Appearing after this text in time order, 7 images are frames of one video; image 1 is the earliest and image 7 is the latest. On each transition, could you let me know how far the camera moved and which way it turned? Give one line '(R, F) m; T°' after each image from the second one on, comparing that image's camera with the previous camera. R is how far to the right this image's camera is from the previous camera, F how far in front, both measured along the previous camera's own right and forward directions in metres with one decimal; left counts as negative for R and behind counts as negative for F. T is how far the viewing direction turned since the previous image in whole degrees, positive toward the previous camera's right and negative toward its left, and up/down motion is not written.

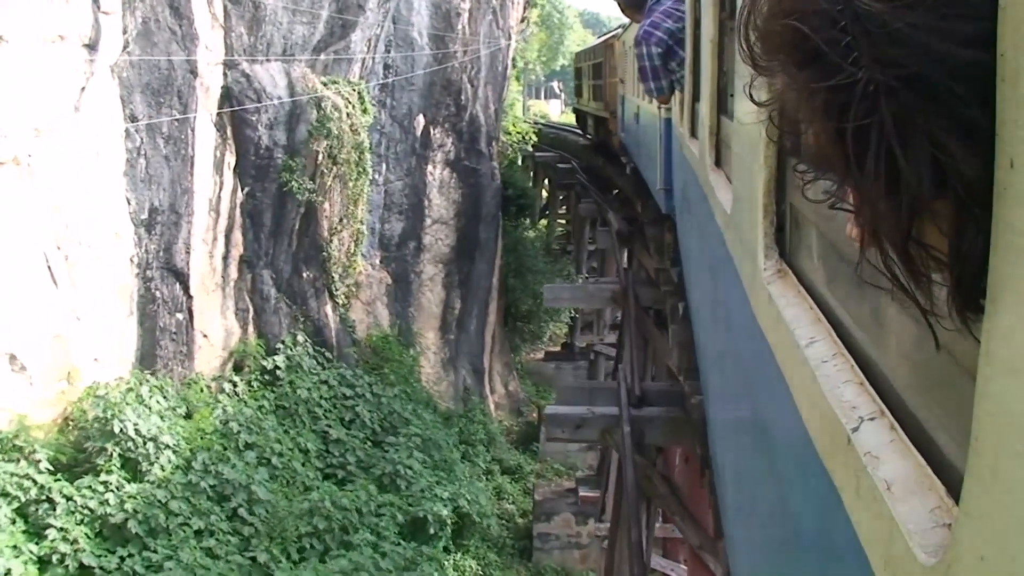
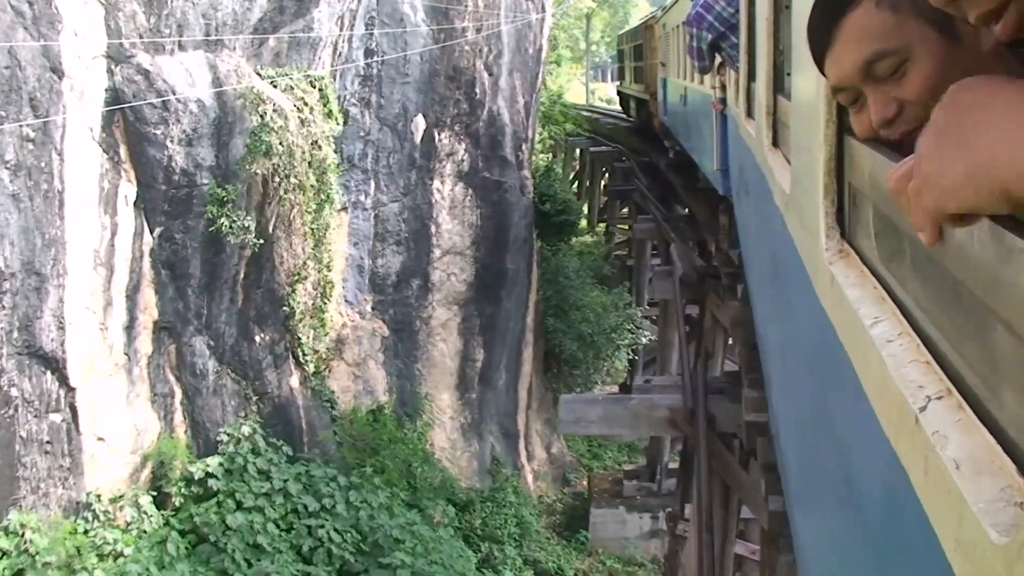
(+0.3, +2.5) m; -4°
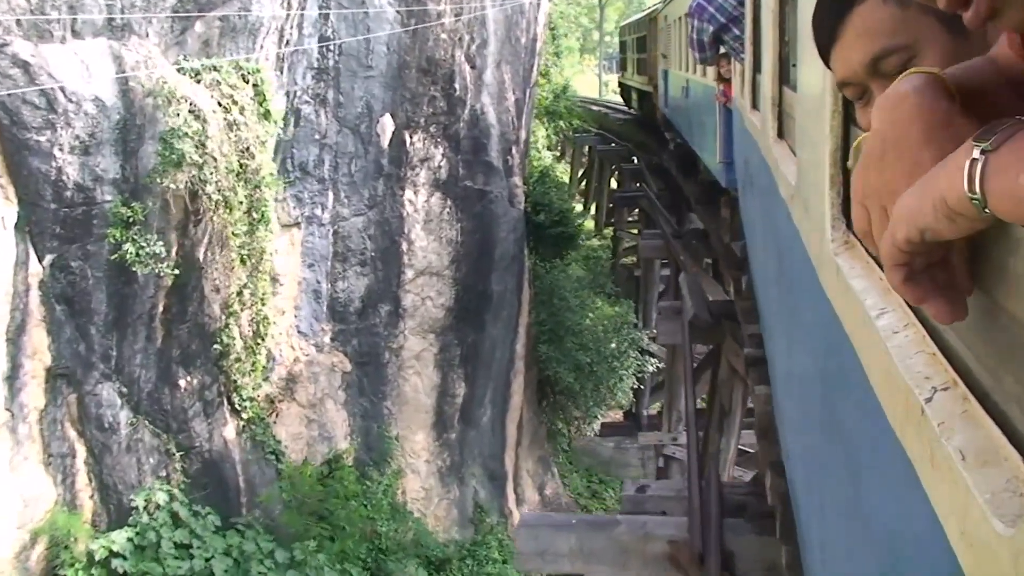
(+0.2, +1.1) m; -1°
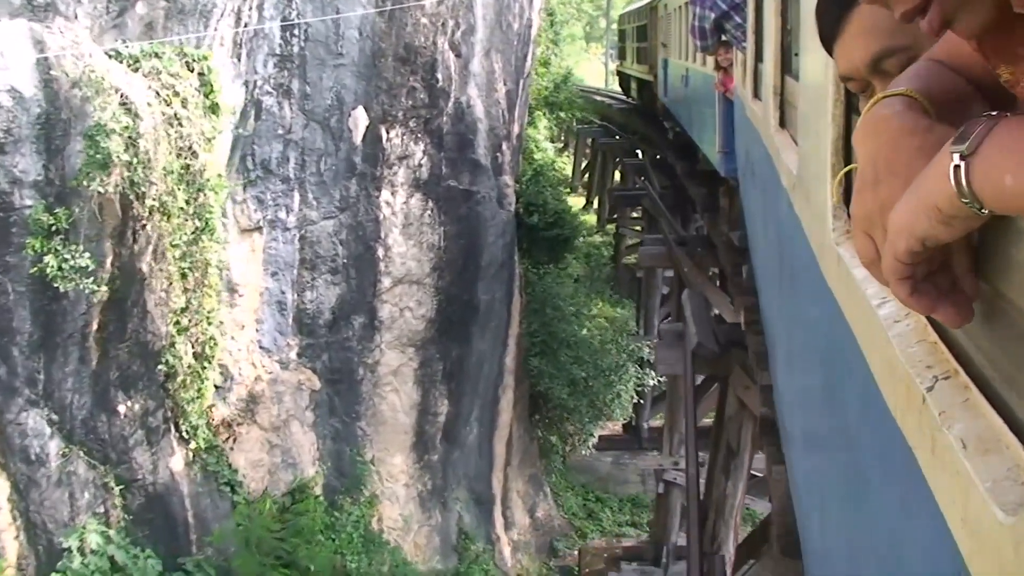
(+0.1, +0.6) m; 0°
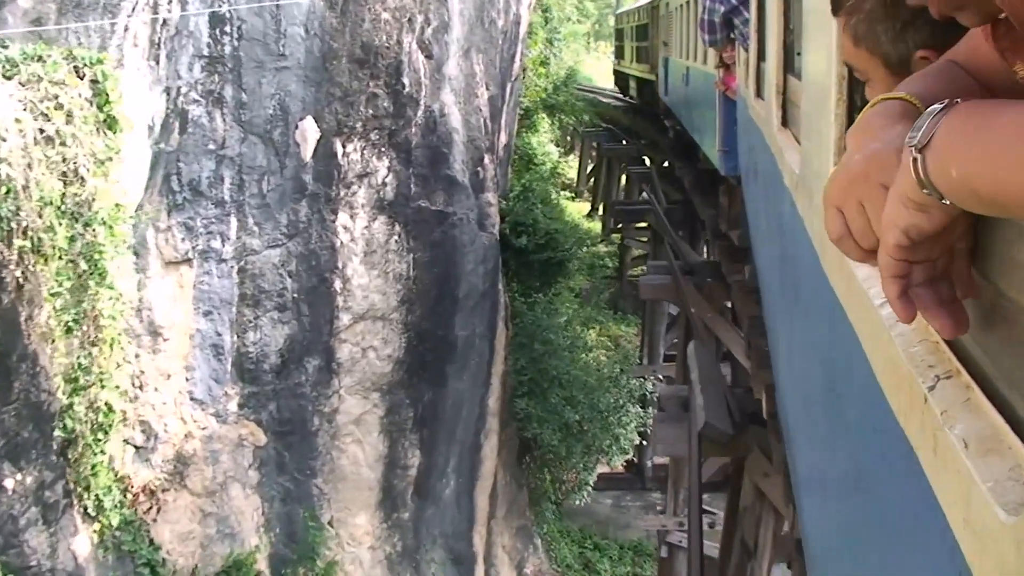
(+0.2, +0.9) m; -1°
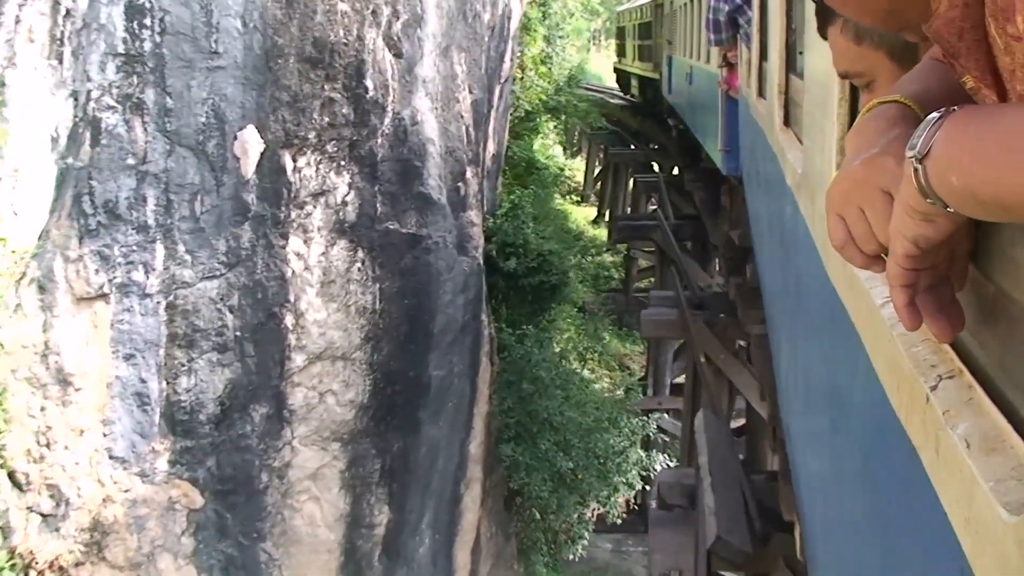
(+0.1, +0.8) m; -1°
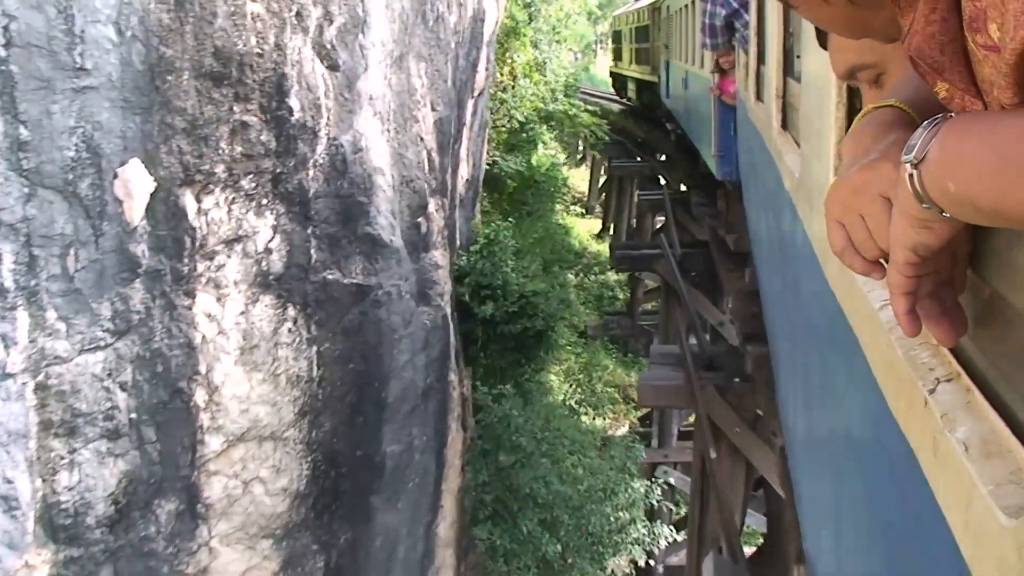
(+0.2, +0.9) m; -1°
